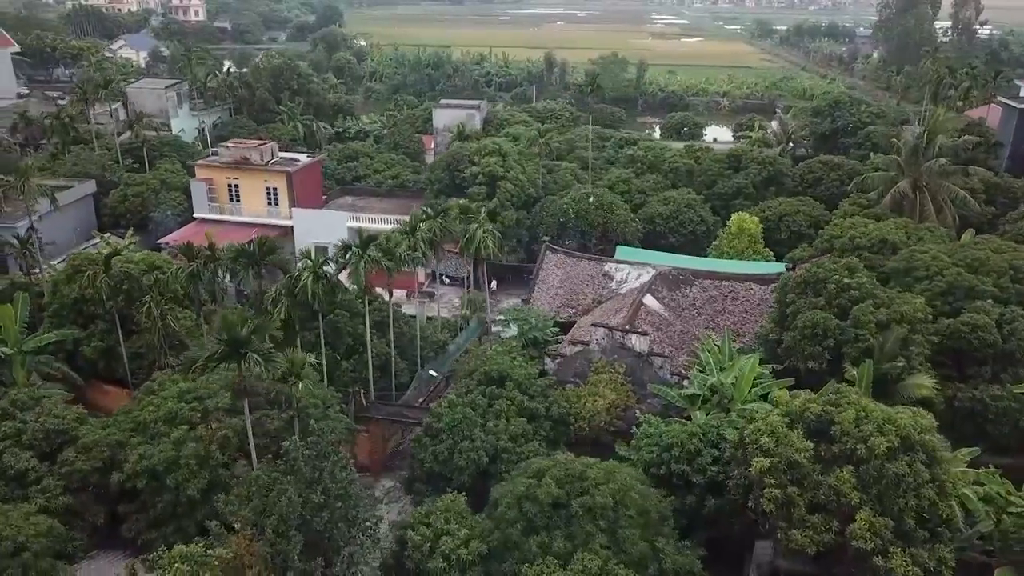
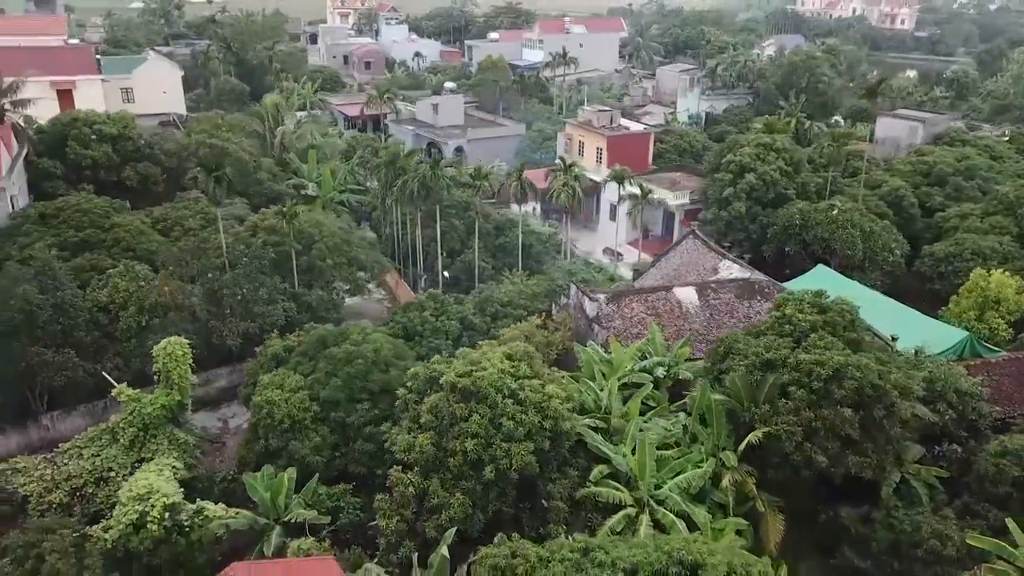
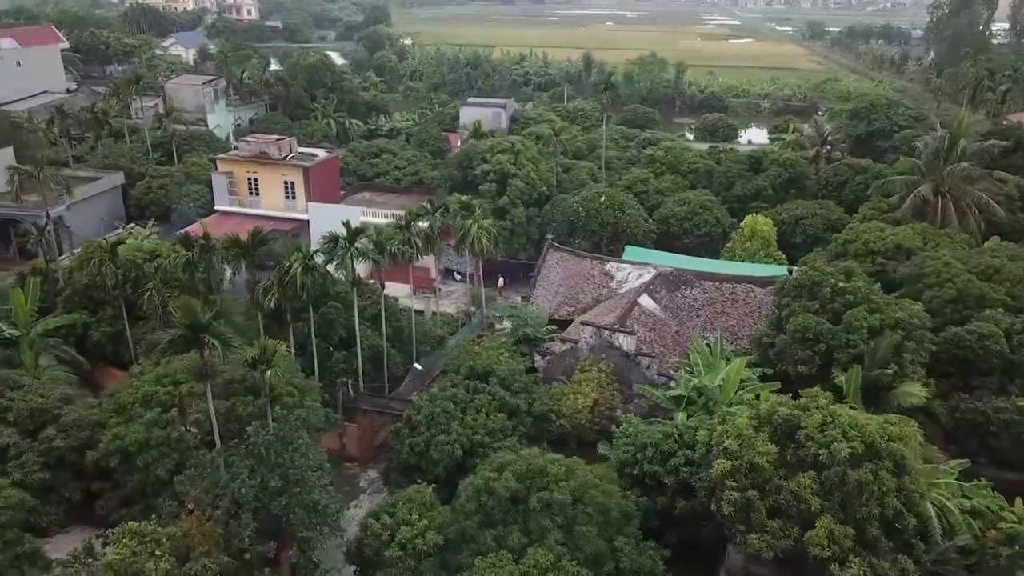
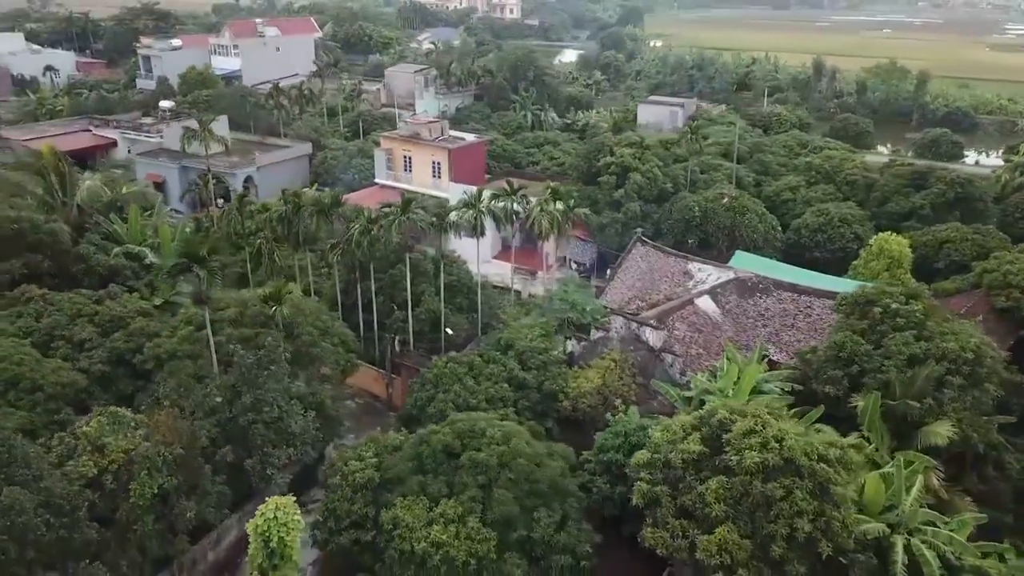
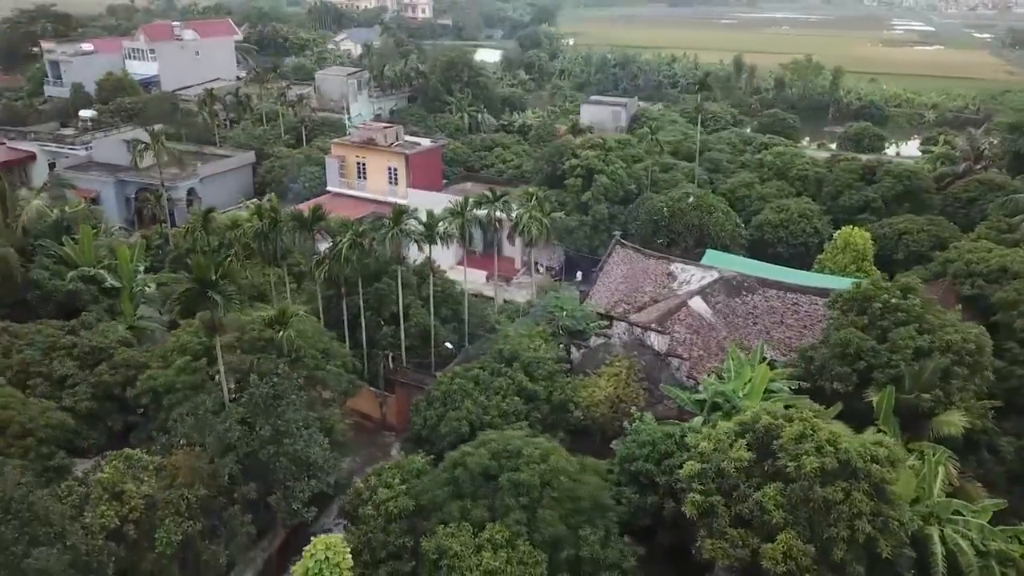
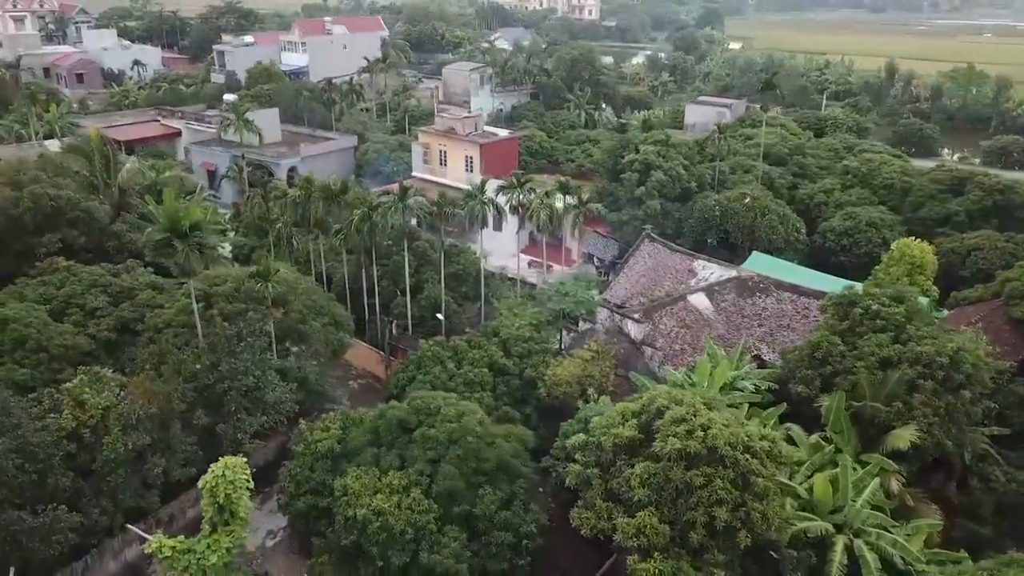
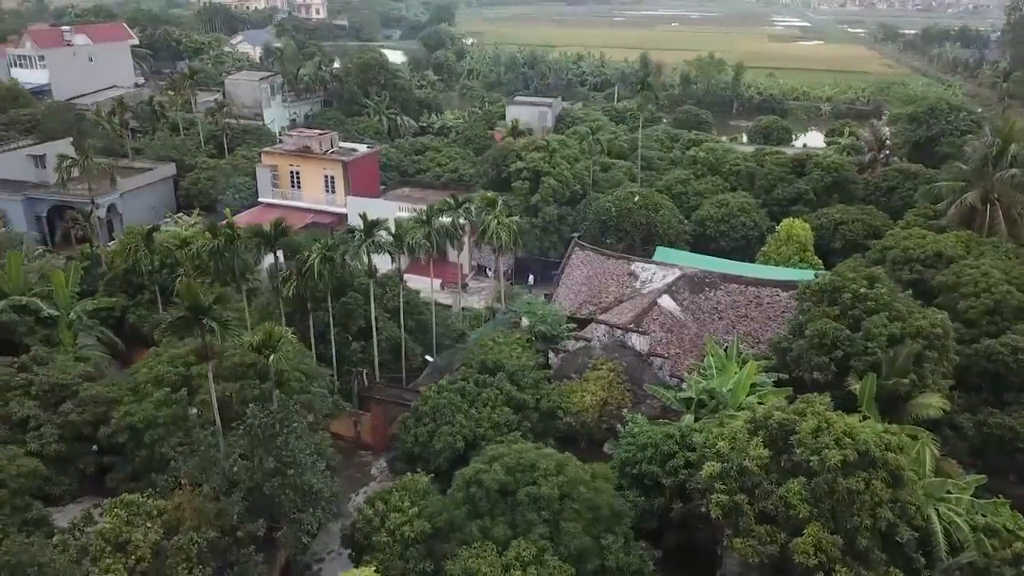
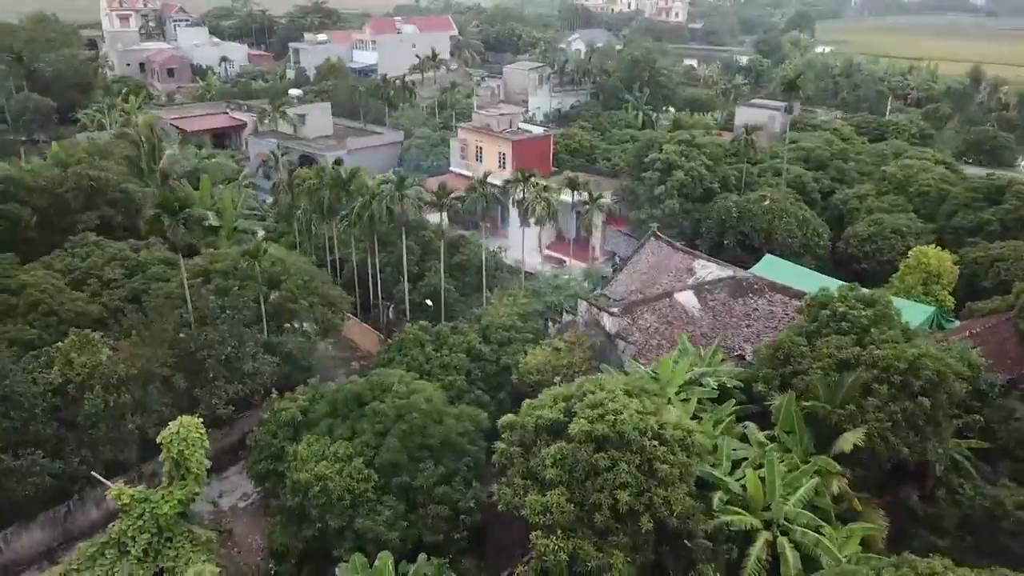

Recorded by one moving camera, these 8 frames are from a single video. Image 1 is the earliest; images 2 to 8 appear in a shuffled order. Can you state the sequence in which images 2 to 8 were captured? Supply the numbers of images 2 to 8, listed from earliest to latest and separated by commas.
3, 7, 5, 4, 6, 8, 2
